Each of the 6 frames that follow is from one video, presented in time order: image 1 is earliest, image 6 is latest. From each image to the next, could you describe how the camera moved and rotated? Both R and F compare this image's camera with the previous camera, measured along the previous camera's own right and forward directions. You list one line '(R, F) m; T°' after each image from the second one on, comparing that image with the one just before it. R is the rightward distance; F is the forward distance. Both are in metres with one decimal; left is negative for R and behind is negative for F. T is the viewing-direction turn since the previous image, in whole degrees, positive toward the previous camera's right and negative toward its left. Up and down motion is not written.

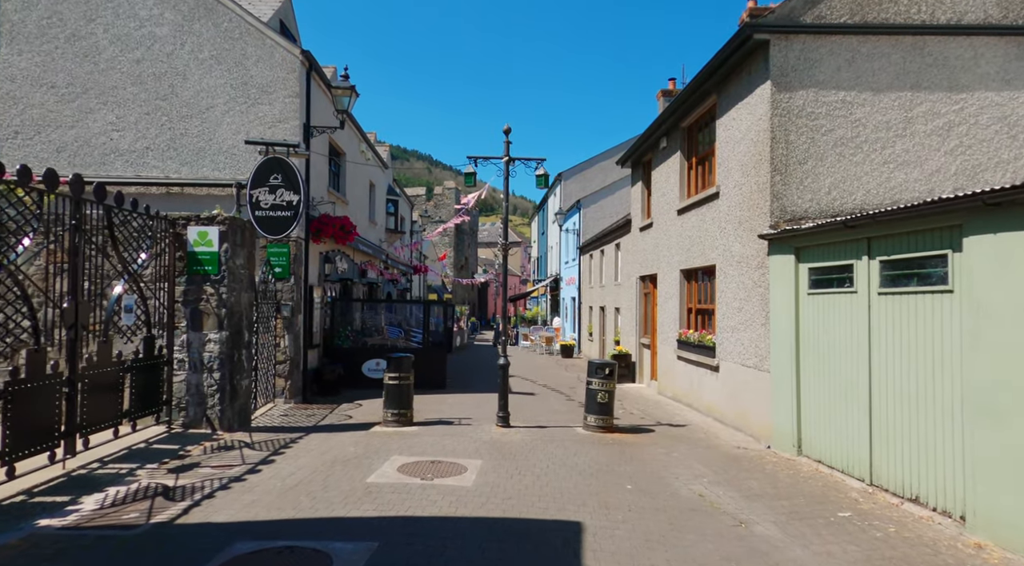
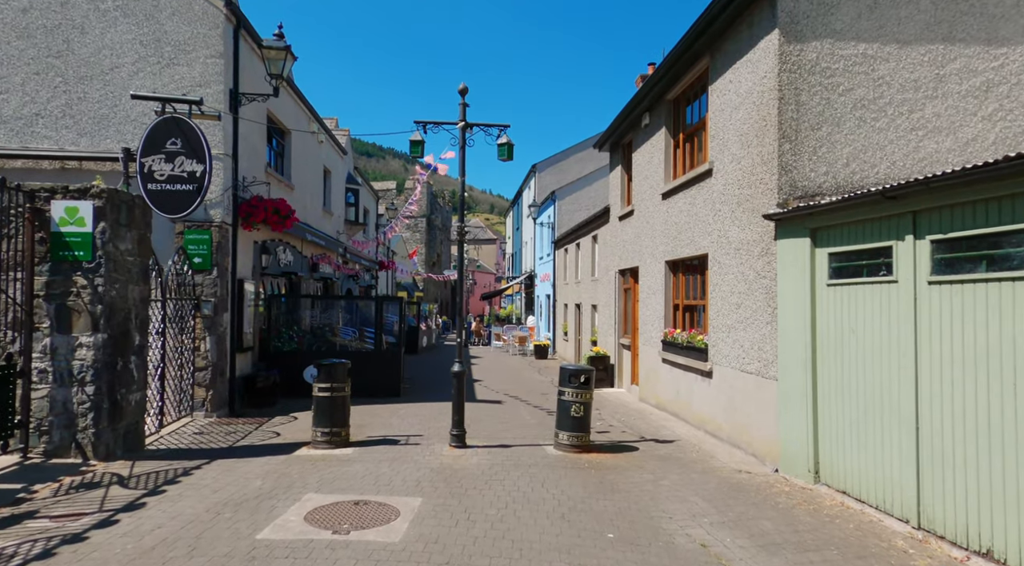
(+0.2, +1.6) m; +2°
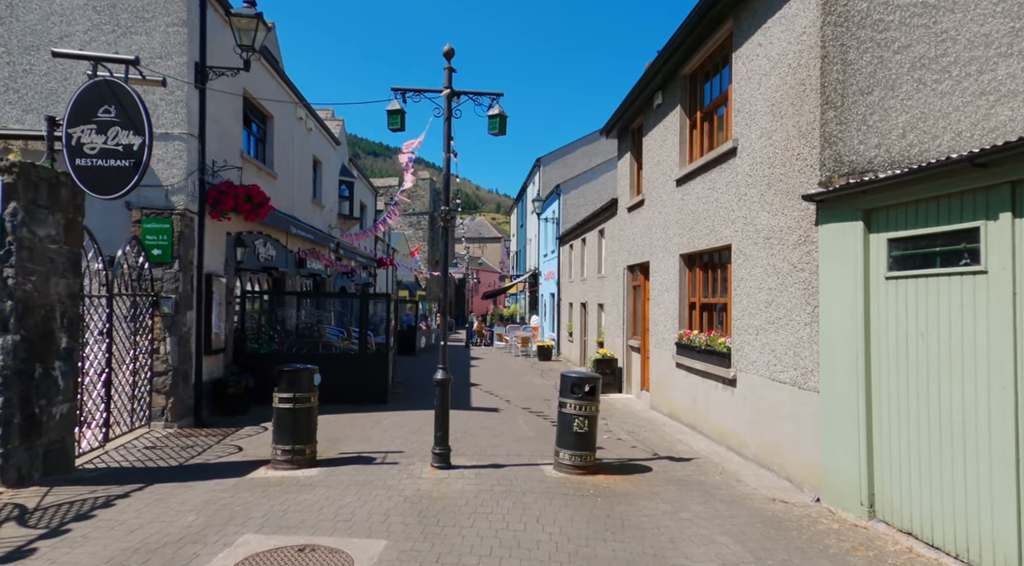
(+0.1, +1.1) m; -1°
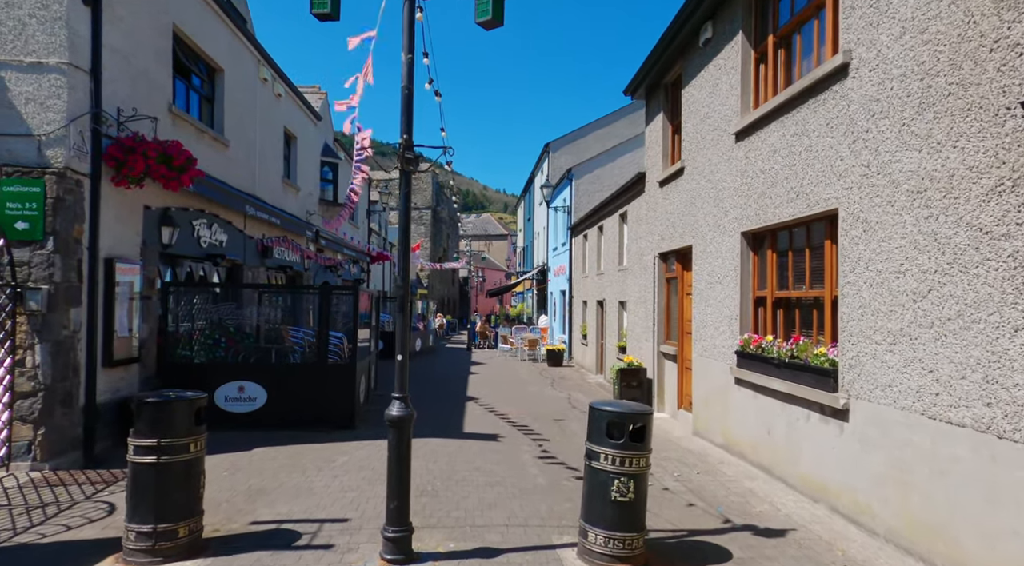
(0.0, +2.6) m; -1°
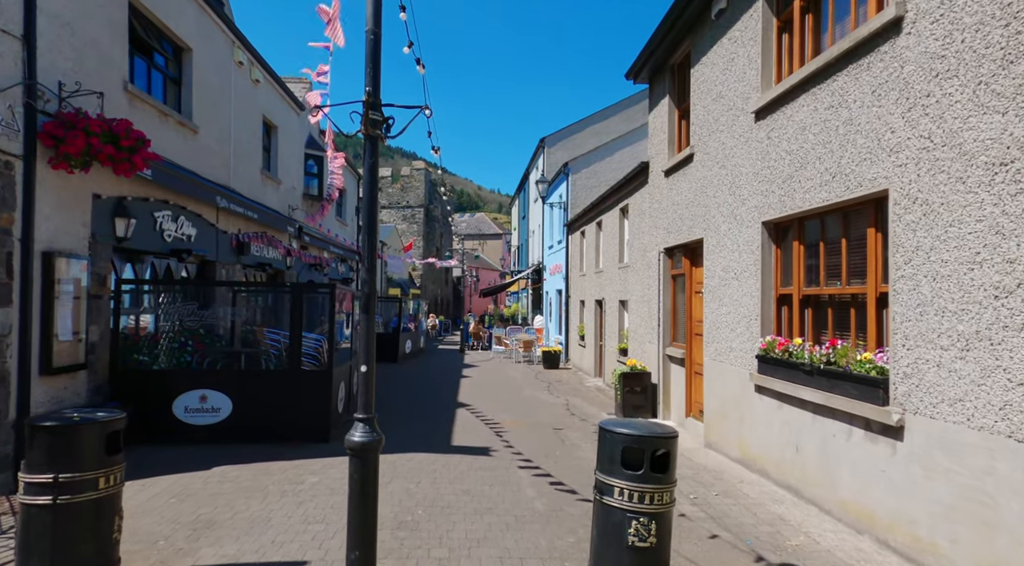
(0.0, +0.8) m; 0°
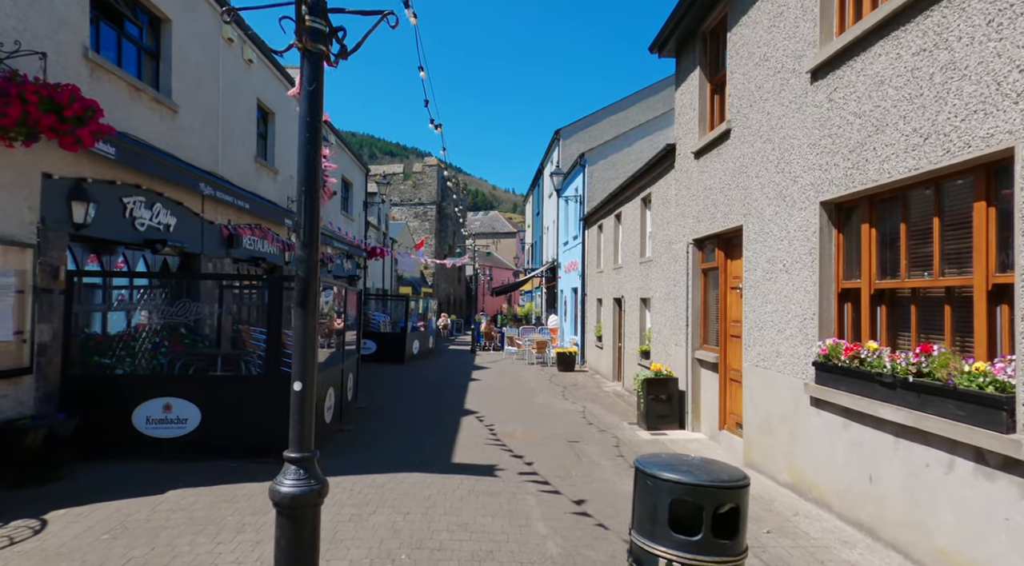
(0.0, +1.0) m; -1°
